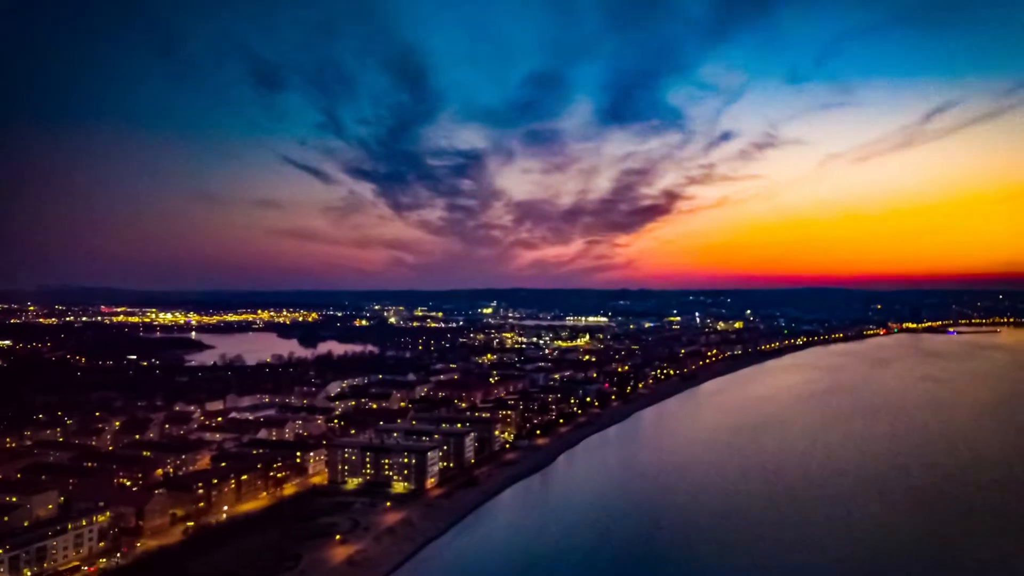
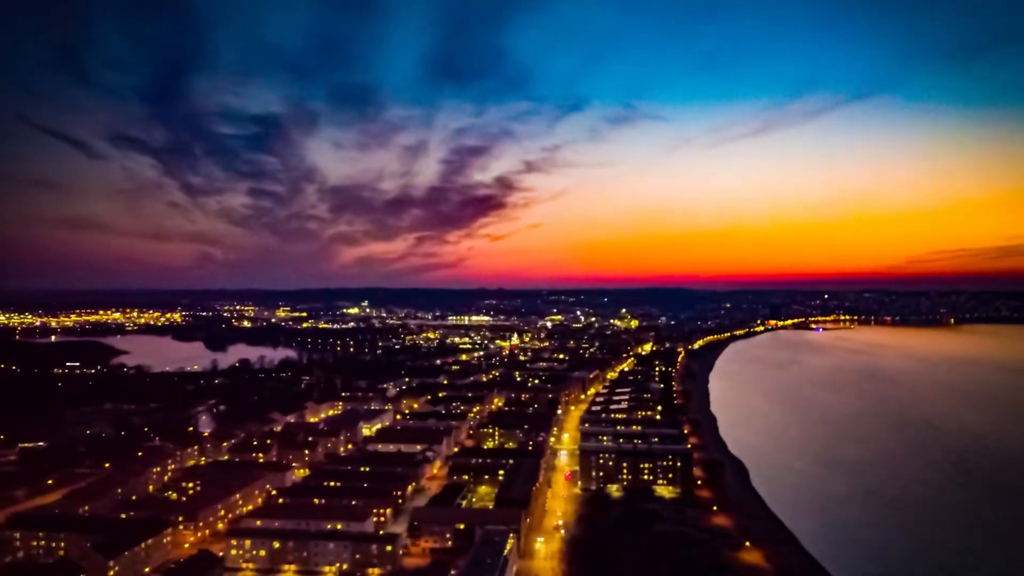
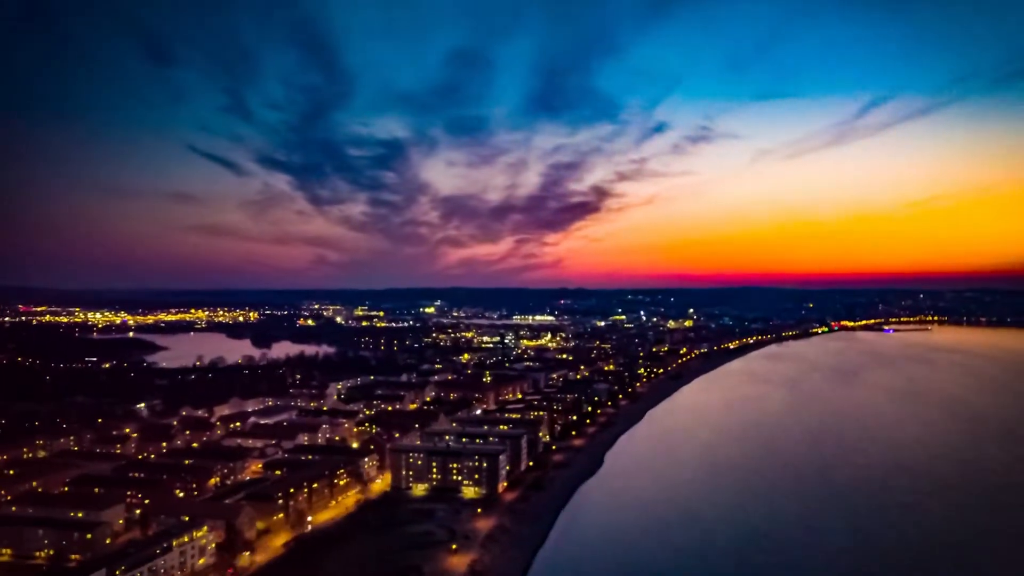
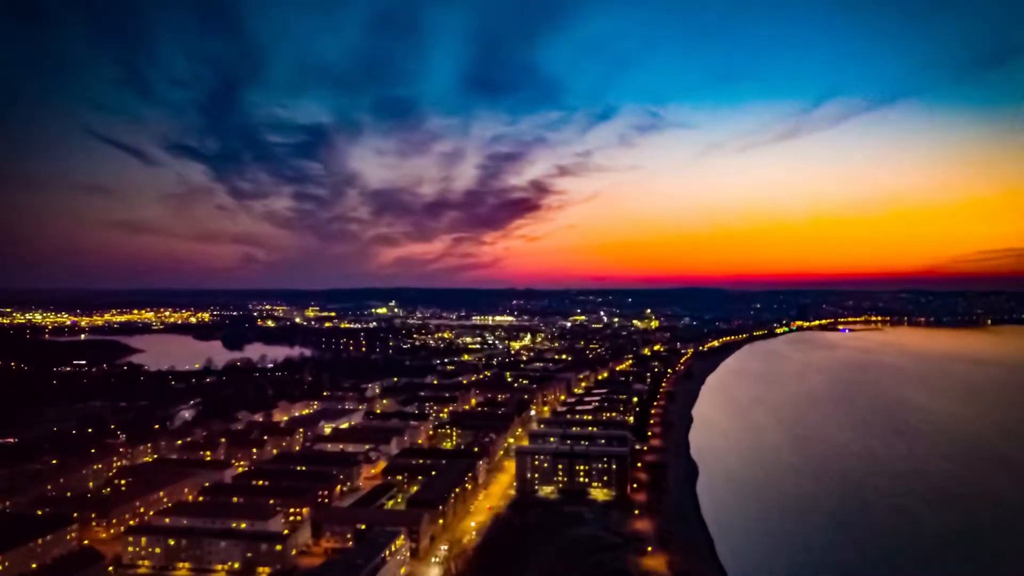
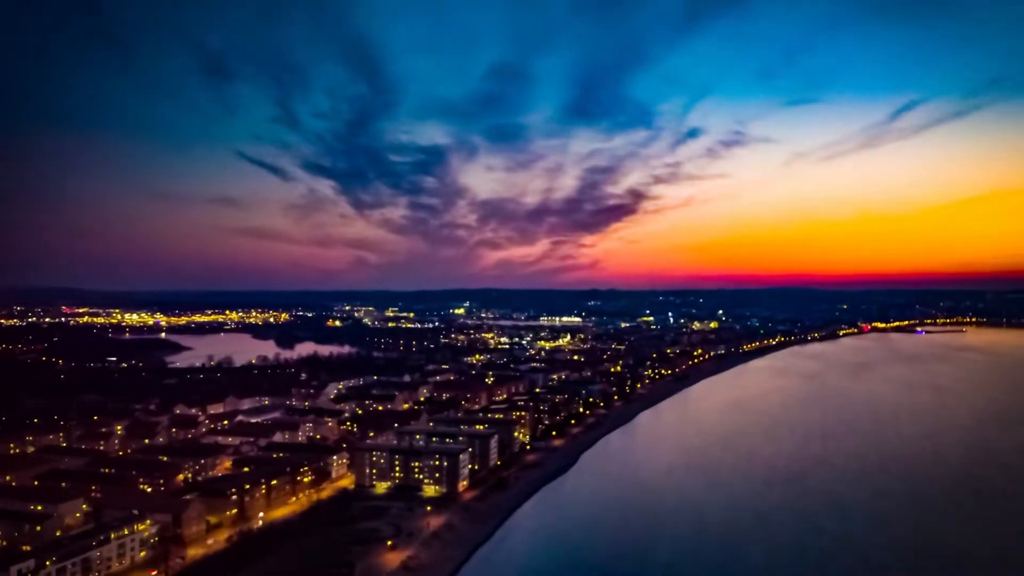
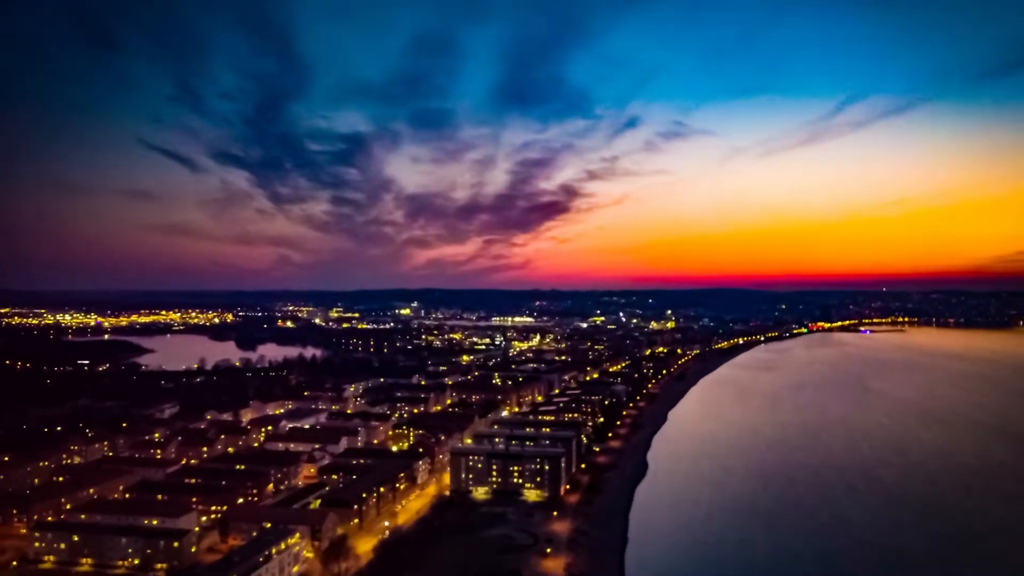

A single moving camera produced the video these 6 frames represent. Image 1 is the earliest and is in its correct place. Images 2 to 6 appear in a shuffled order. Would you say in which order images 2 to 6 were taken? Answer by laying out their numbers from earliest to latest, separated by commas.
5, 3, 6, 4, 2
